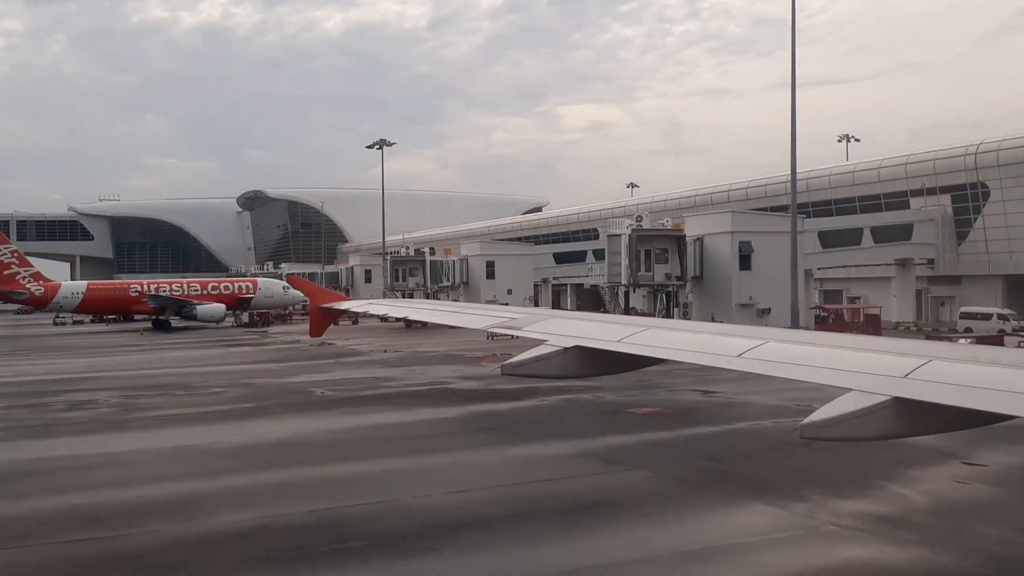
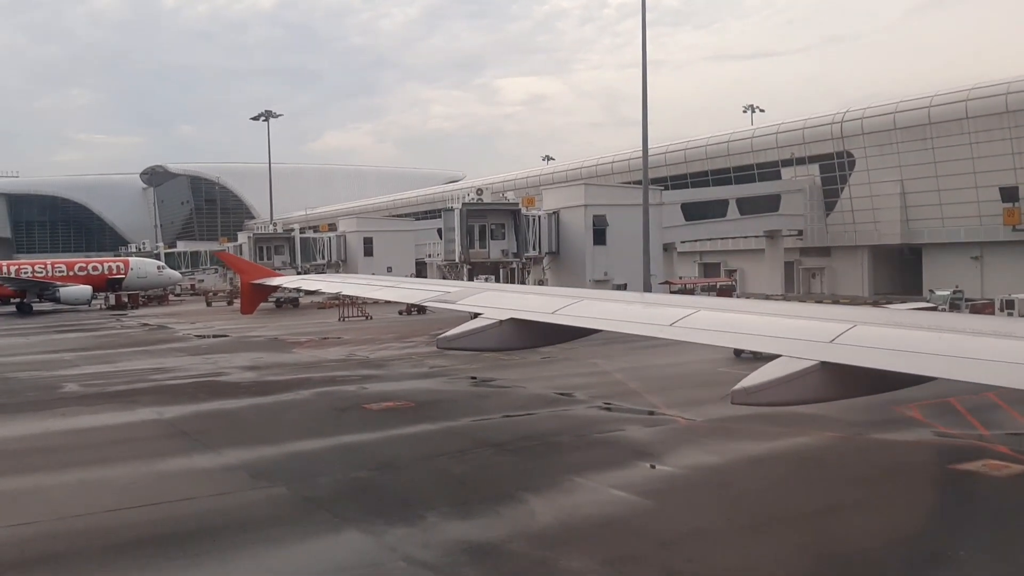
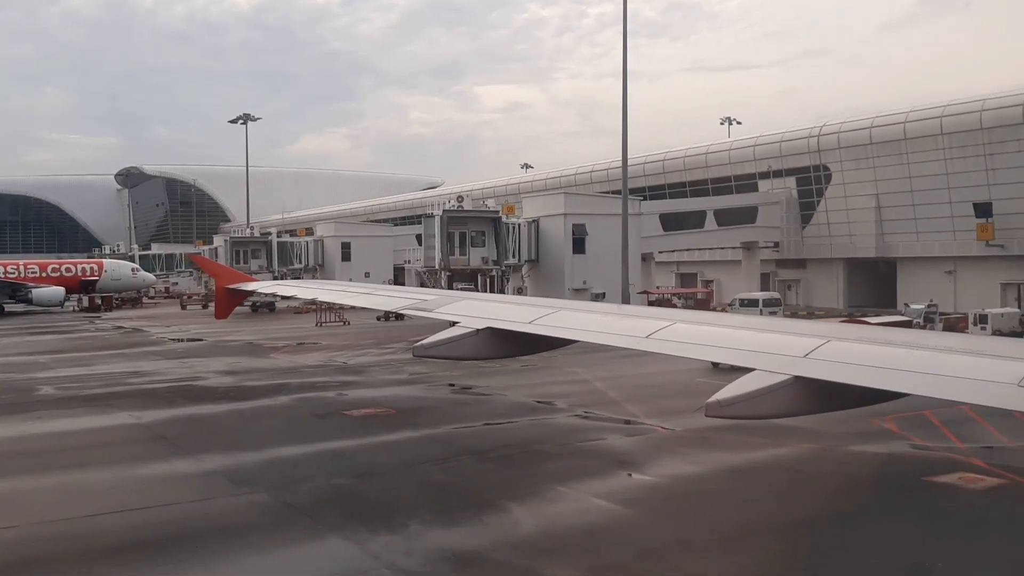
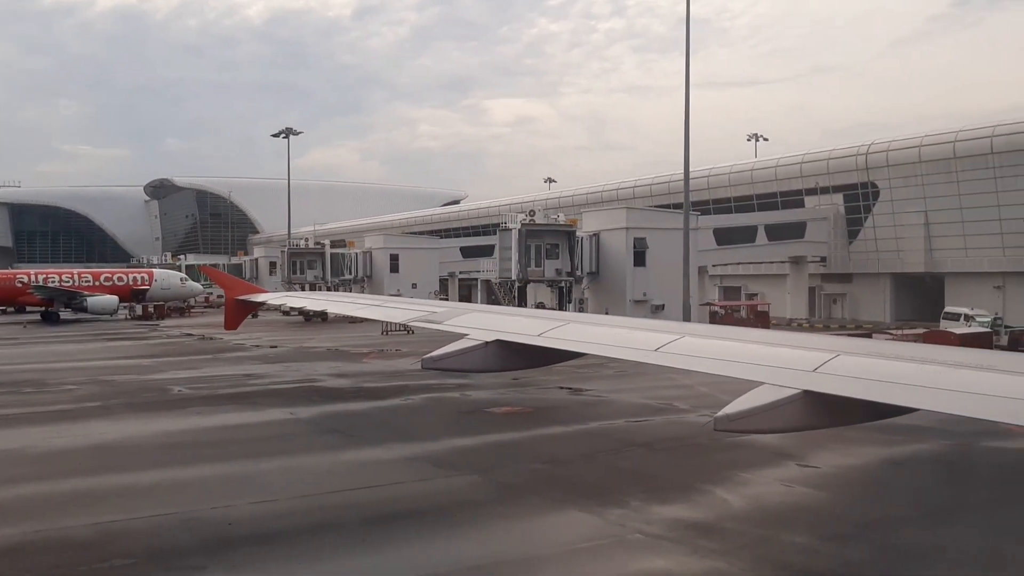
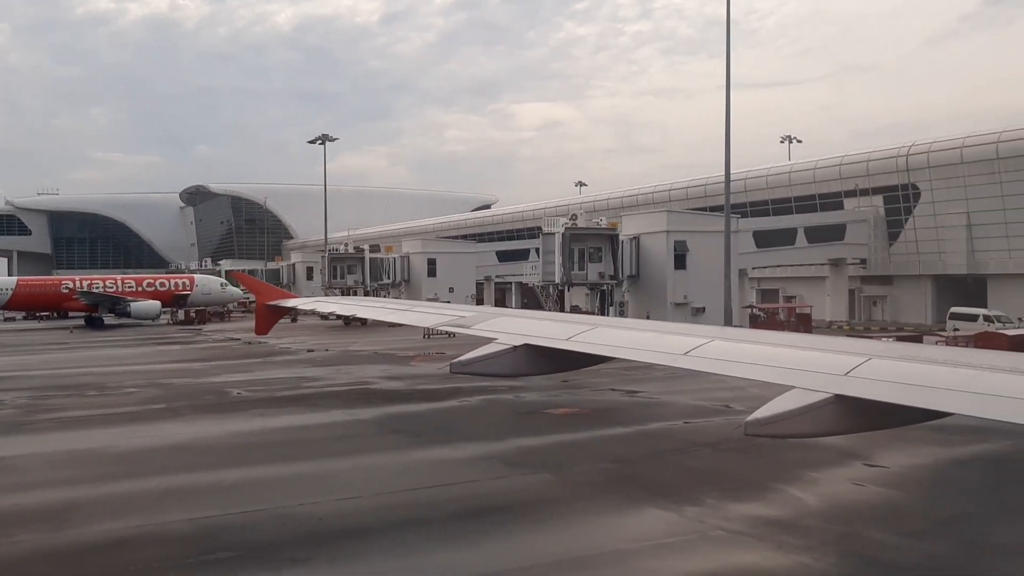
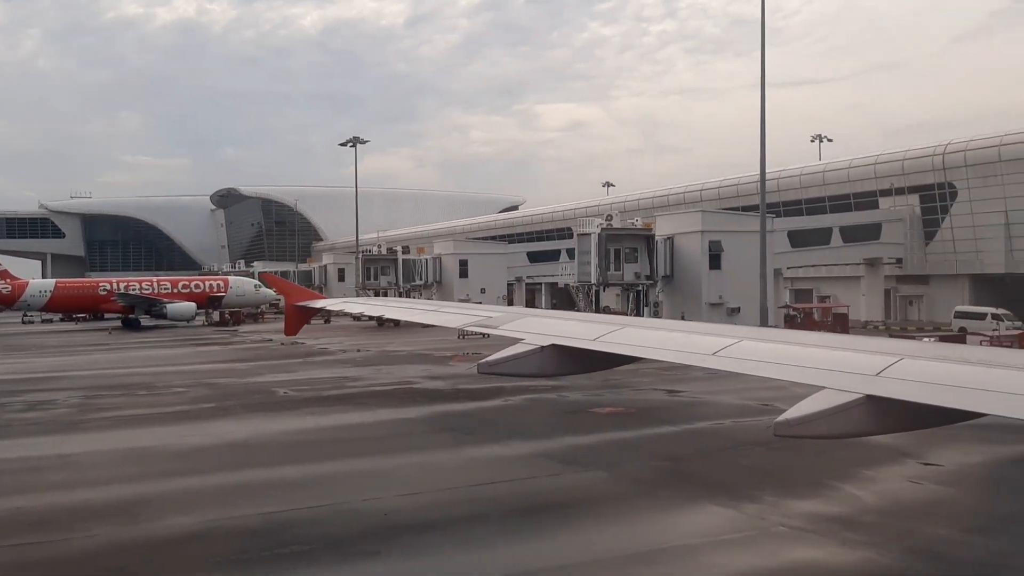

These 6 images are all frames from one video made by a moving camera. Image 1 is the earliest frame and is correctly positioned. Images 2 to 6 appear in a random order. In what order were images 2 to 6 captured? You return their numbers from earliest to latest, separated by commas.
6, 5, 4, 3, 2
